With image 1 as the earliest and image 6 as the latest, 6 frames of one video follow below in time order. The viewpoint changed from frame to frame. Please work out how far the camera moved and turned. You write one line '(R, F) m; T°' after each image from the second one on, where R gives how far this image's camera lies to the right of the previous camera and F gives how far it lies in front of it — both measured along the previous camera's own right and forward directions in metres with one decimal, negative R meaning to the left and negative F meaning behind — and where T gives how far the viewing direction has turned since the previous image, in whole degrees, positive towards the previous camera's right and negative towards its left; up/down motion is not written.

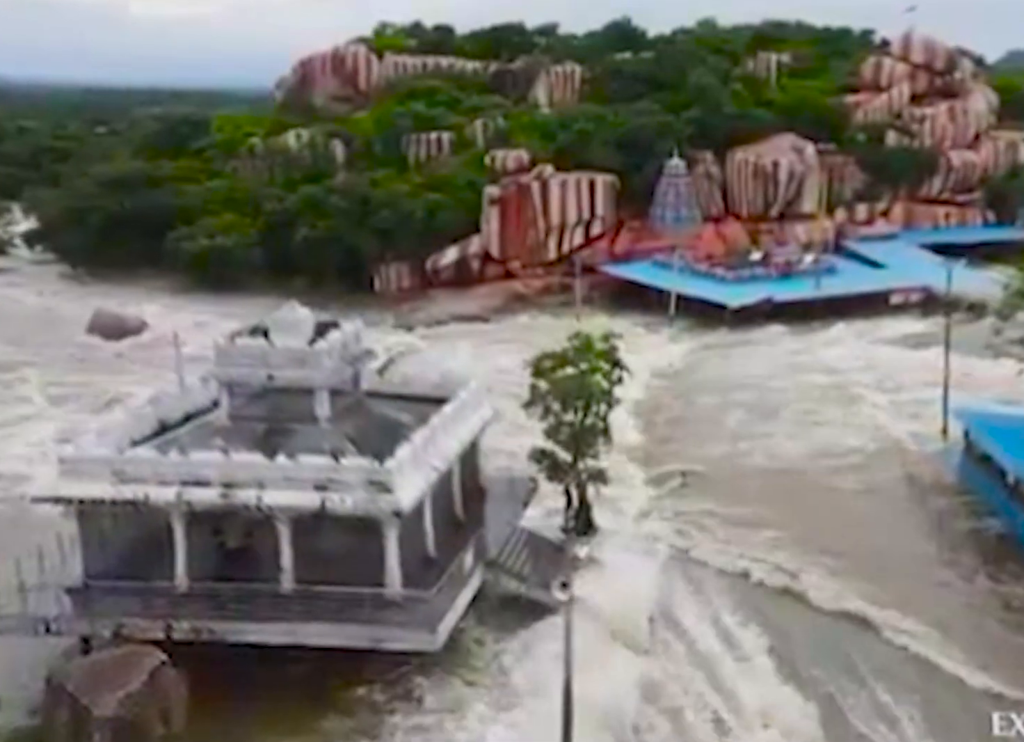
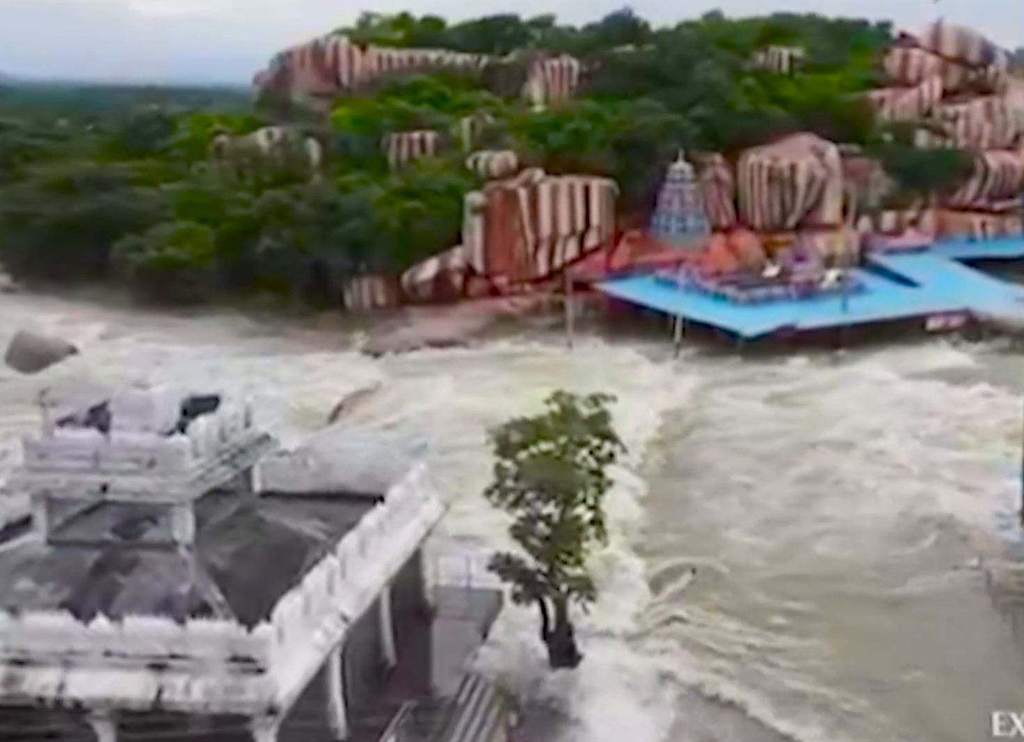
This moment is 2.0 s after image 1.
(+0.3, +2.4) m; 0°
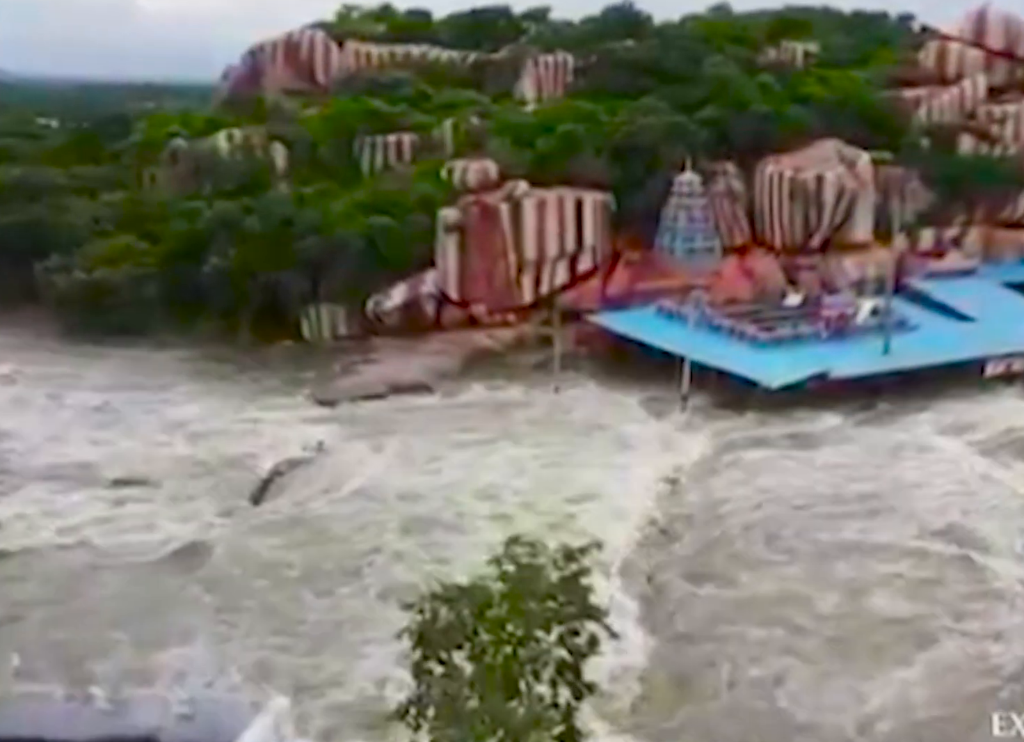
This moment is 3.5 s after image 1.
(+0.3, +2.7) m; 0°
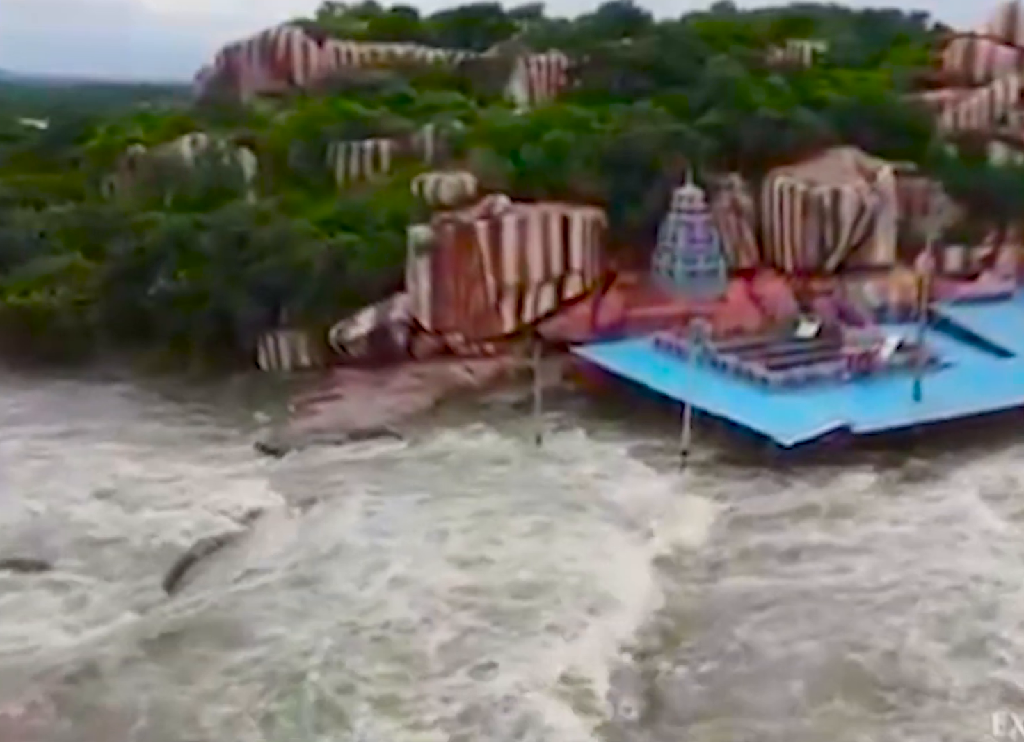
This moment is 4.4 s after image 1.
(+0.3, +1.8) m; 0°
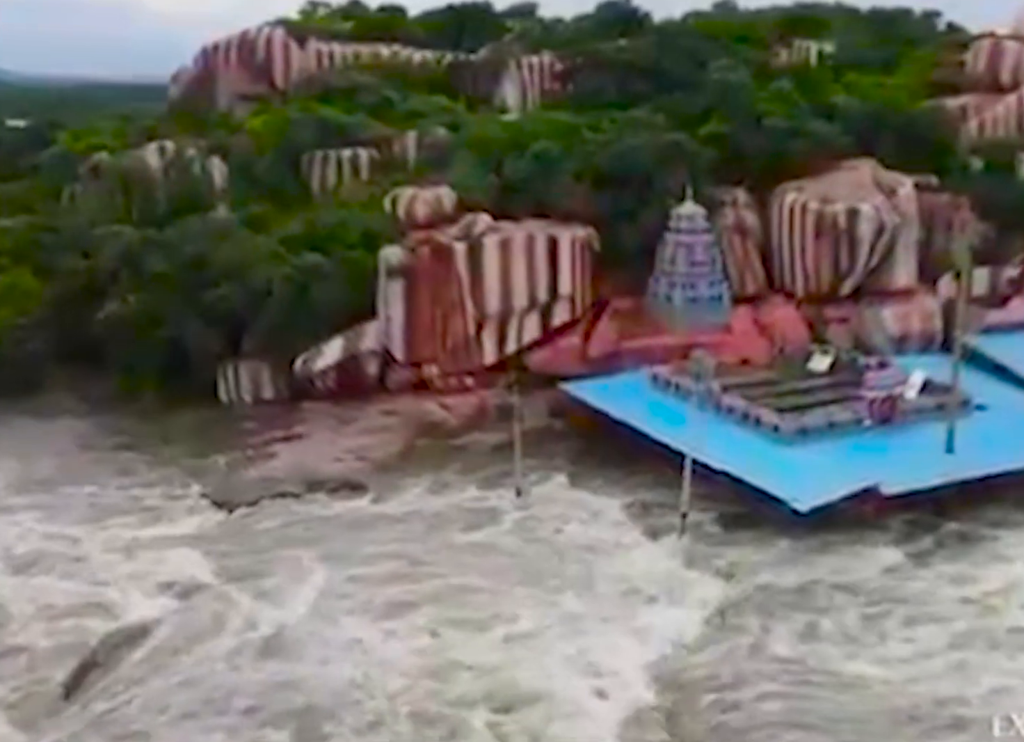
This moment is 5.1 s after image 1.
(+0.2, +1.4) m; 0°
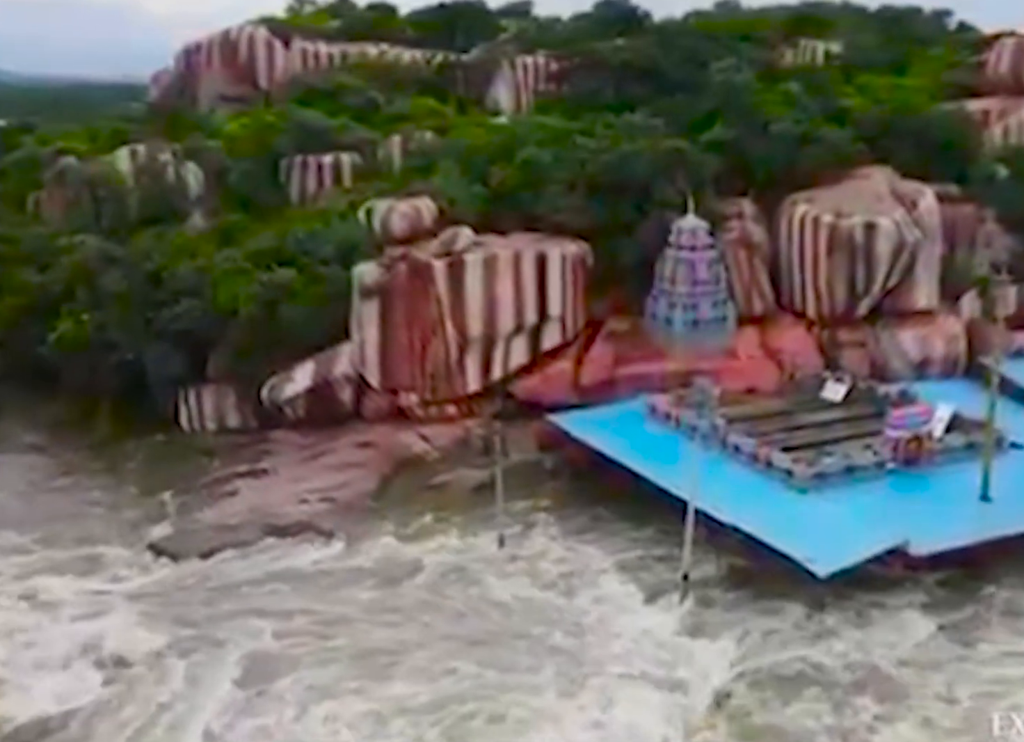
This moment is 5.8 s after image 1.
(+0.2, +1.2) m; 0°
